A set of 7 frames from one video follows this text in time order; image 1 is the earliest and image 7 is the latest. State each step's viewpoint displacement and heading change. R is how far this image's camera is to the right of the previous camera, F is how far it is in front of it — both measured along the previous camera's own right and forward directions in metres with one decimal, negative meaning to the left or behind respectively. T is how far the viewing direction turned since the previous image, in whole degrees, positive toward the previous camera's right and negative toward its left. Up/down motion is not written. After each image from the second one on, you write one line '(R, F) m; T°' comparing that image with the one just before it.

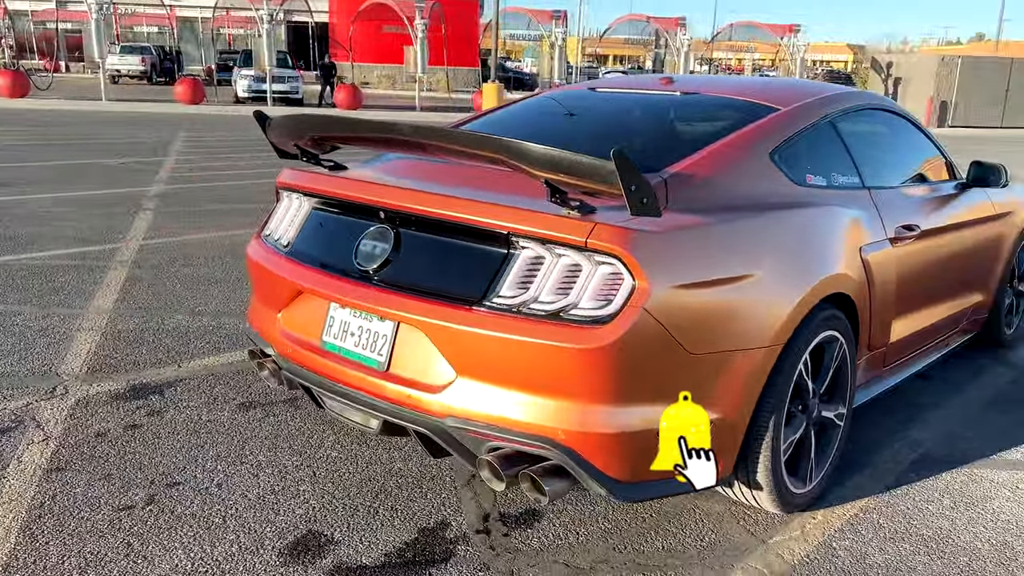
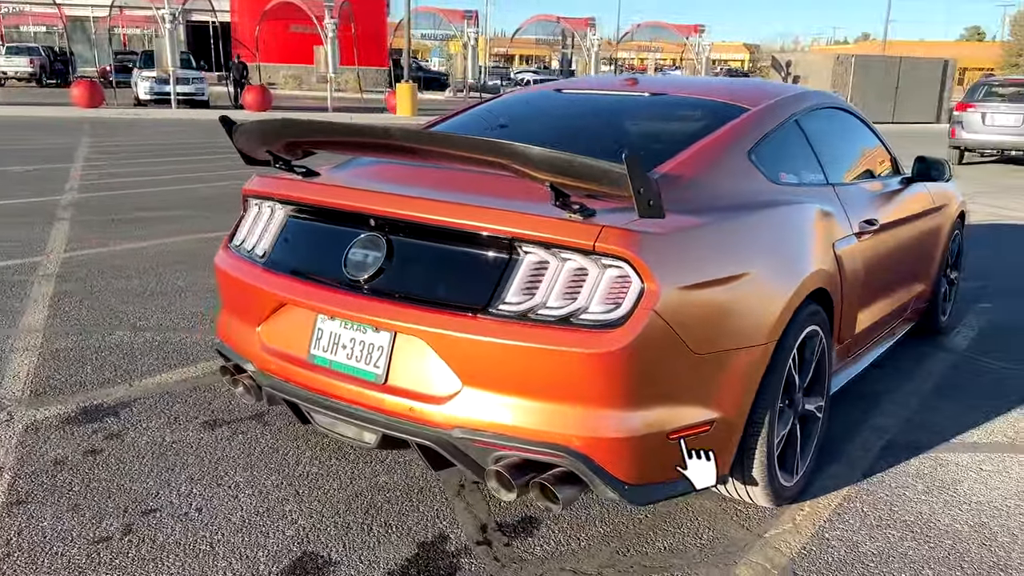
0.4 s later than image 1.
(-0.3, +0.1) m; +6°
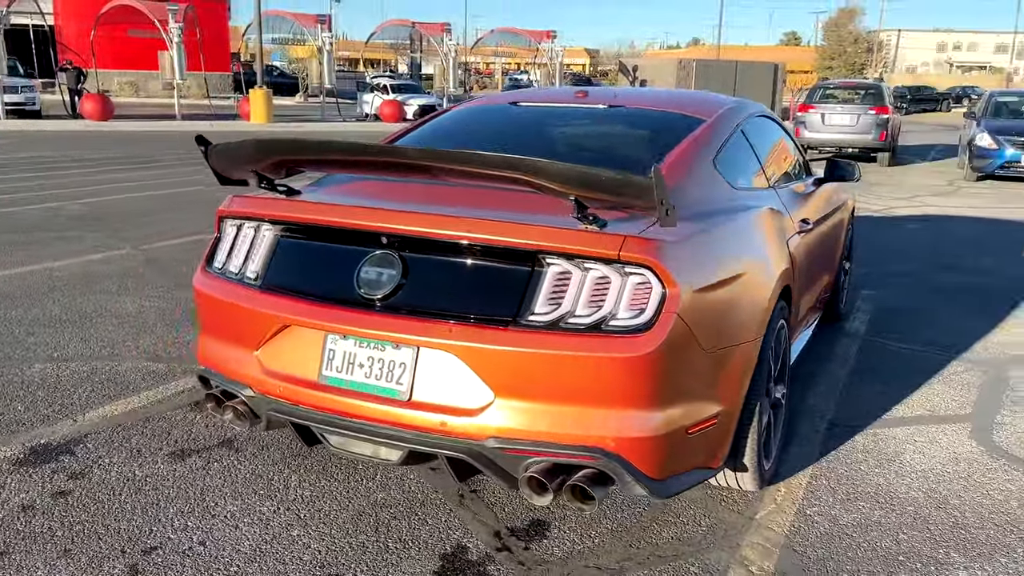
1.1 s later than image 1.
(-0.5, 0.0) m; +9°
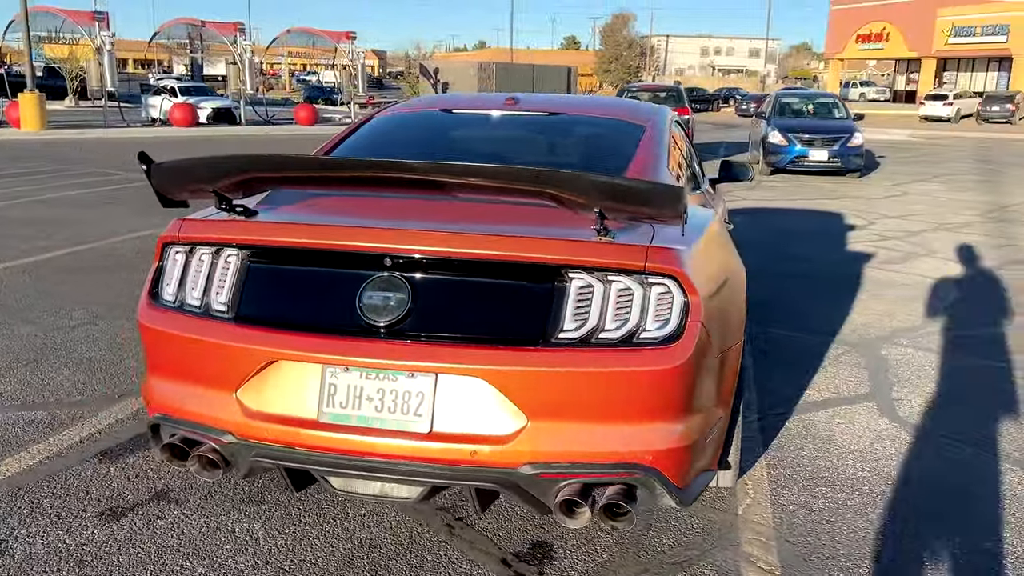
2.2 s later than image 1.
(-0.6, +0.2) m; +13°
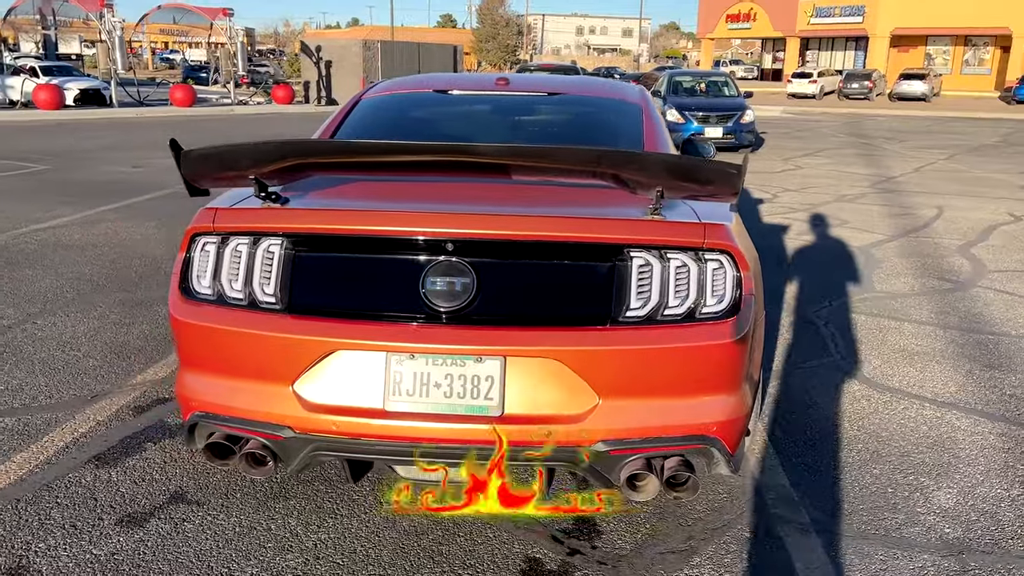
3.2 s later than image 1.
(-0.5, 0.0) m; +8°
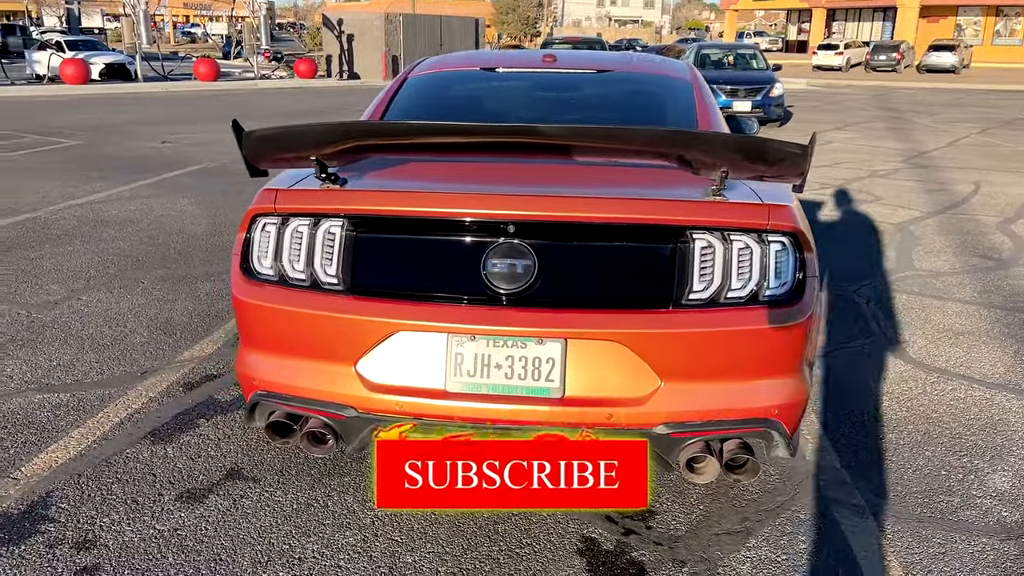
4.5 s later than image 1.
(-0.1, 0.0) m; -1°
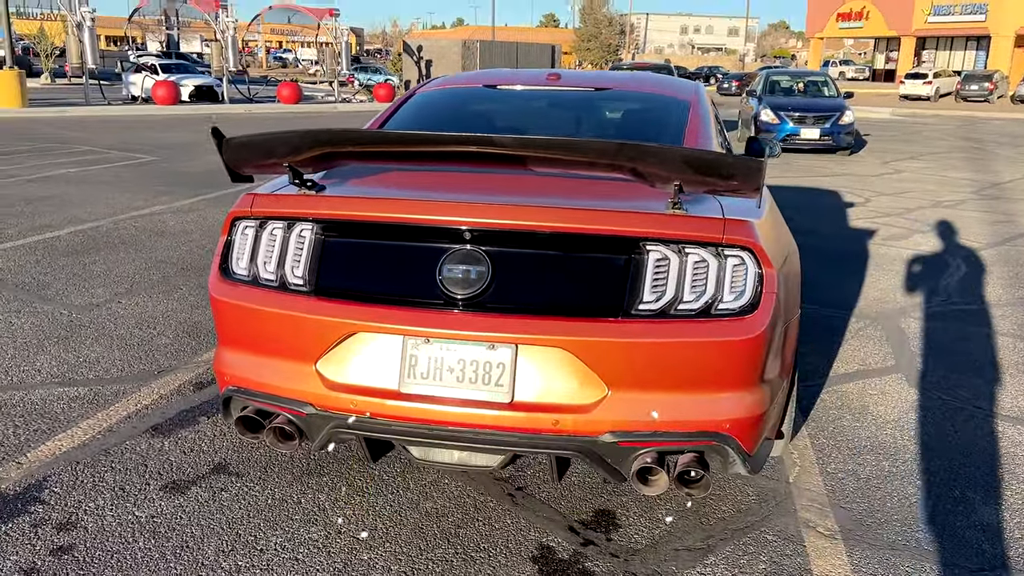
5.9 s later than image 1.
(+0.3, 0.0) m; -5°
